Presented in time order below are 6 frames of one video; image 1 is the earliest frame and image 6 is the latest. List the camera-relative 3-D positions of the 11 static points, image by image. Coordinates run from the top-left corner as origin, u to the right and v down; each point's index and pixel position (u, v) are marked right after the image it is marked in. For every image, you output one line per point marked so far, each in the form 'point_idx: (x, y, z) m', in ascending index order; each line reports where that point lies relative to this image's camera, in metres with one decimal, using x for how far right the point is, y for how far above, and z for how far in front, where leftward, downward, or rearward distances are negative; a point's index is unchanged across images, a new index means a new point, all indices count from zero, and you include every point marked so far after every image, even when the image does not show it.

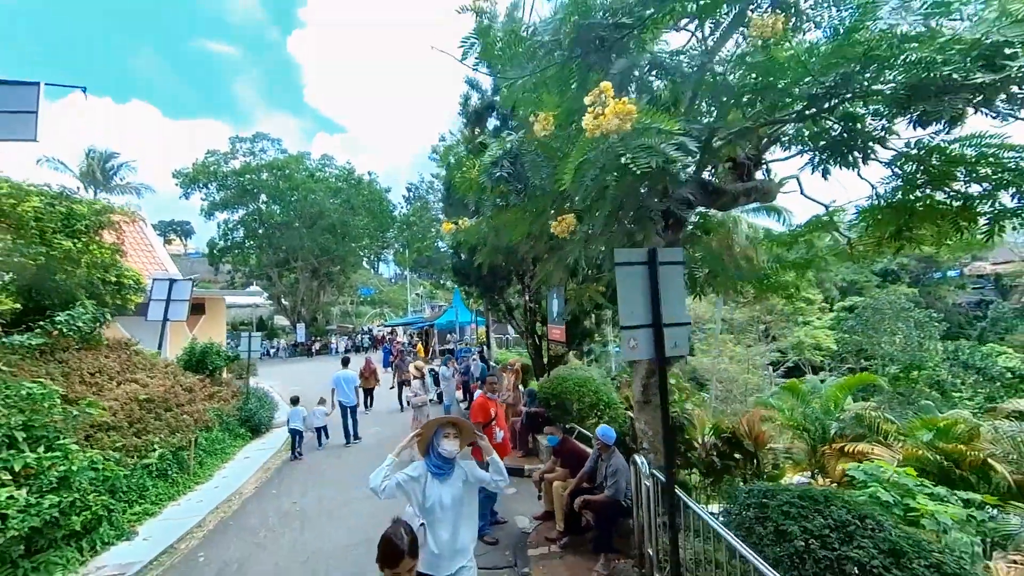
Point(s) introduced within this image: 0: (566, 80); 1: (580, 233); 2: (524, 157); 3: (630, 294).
0: (+0.6, +2.1, +4.2) m
1: (+0.7, +0.6, +4.2) m
2: (+0.1, +1.5, +4.7) m
3: (+0.9, -0.1, +3.1) m
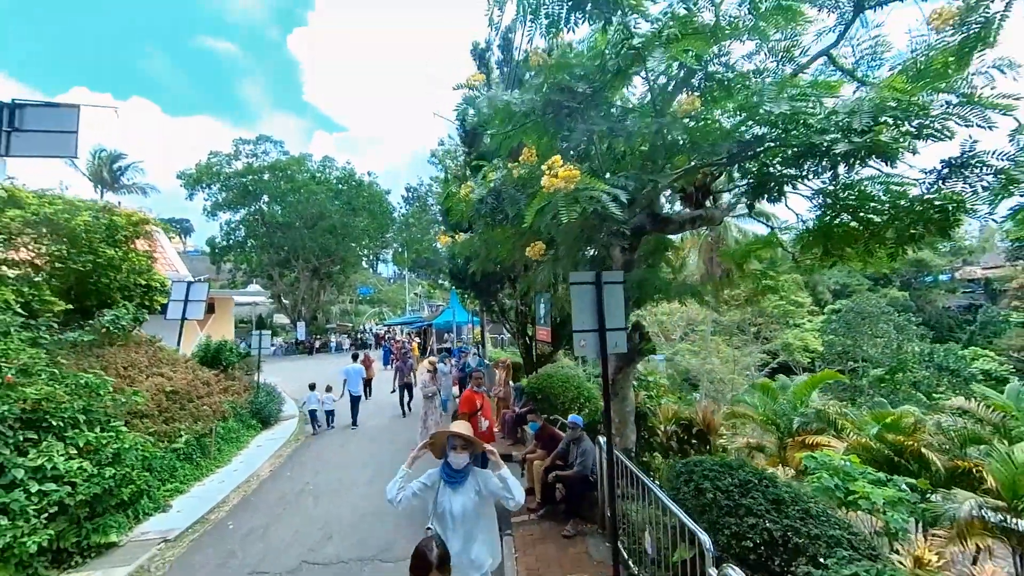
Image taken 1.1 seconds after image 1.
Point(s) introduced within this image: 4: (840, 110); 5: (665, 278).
0: (+0.4, +2.0, +5.1) m
1: (+0.5, +0.4, +5.2) m
2: (-0.1, +1.4, +5.6) m
3: (+0.7, -0.2, +4.1) m
4: (+3.6, +1.9, +4.5) m
5: (+2.4, +0.2, +6.3) m
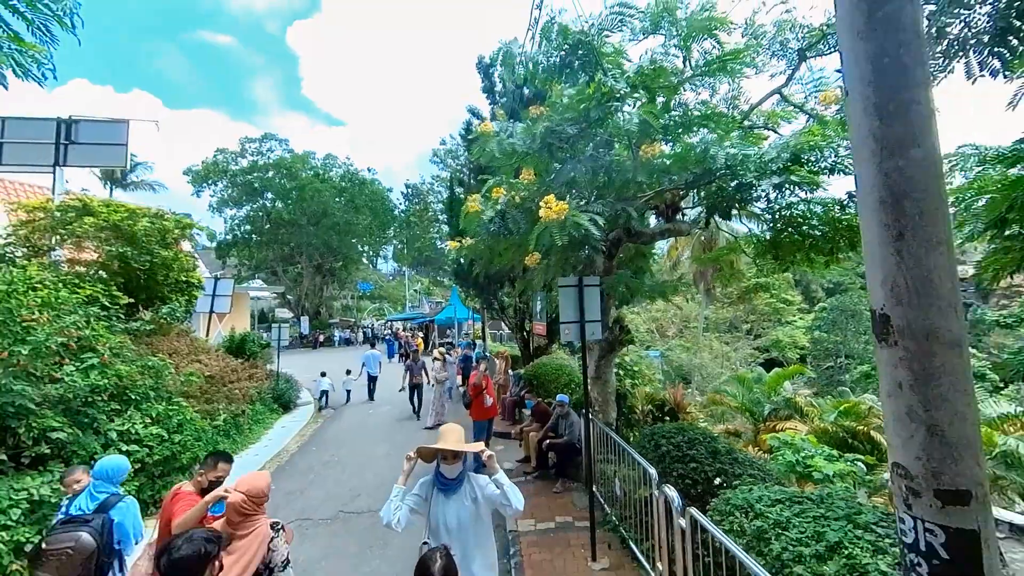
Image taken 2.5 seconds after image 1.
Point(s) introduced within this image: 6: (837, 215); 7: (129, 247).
0: (+0.4, +2.0, +6.3) m
1: (+0.5, +0.4, +6.4) m
2: (0.0, +1.4, +6.8) m
3: (+0.7, -0.2, +5.2) m
4: (+3.6, +1.9, +5.7) m
5: (+2.4, +0.2, +7.4) m
6: (+4.9, +1.1, +6.3) m
7: (-8.2, +0.9, +8.7) m
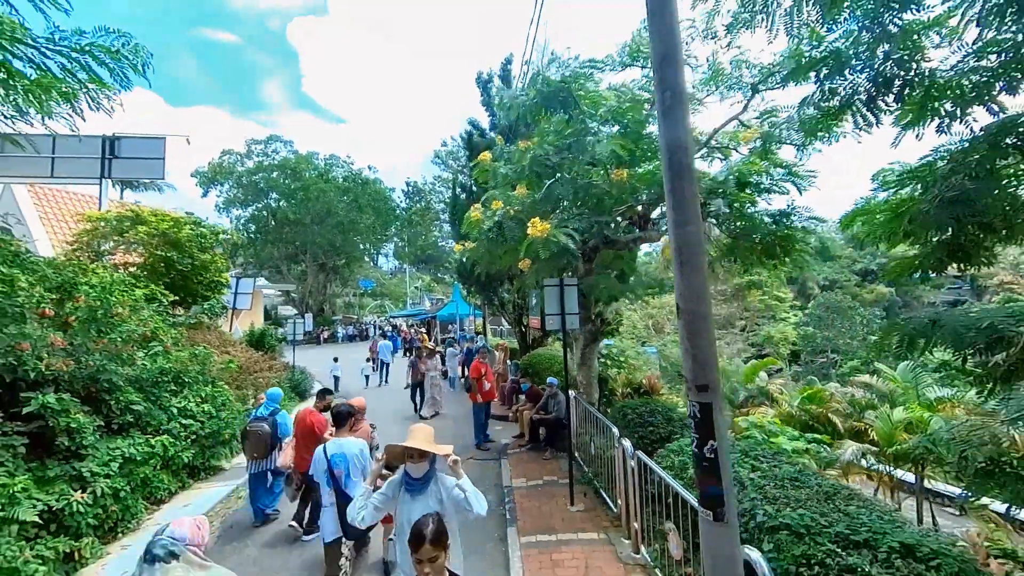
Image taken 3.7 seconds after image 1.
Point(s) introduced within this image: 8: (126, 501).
0: (+0.3, +2.0, +7.5) m
1: (+0.4, +0.4, +7.6) m
2: (-0.1, +1.4, +8.0) m
3: (+0.6, -0.2, +6.5) m
4: (+3.5, +1.9, +6.9) m
5: (+2.3, +0.2, +8.7) m
6: (+4.8, +1.2, +7.5) m
7: (-8.3, +0.9, +9.9) m
8: (-5.8, -3.2, +6.1) m
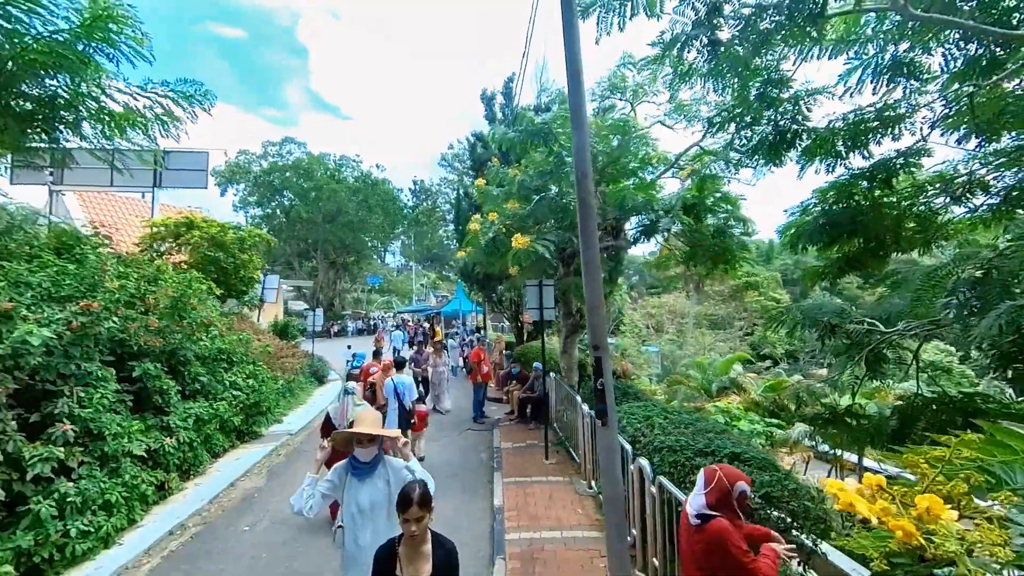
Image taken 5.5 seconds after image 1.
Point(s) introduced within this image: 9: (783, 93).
0: (+0.2, +2.0, +9.1) m
1: (+0.3, +0.5, +9.2) m
2: (-0.3, +1.4, +9.6) m
3: (+0.4, -0.2, +8.1) m
4: (+3.4, +1.9, +8.4) m
5: (+2.1, +0.2, +10.2) m
6: (+4.7, +1.1, +9.1) m
7: (-8.4, +1.1, +11.6) m
8: (-6.0, -3.1, +7.8) m
9: (+4.3, +3.1, +6.4) m
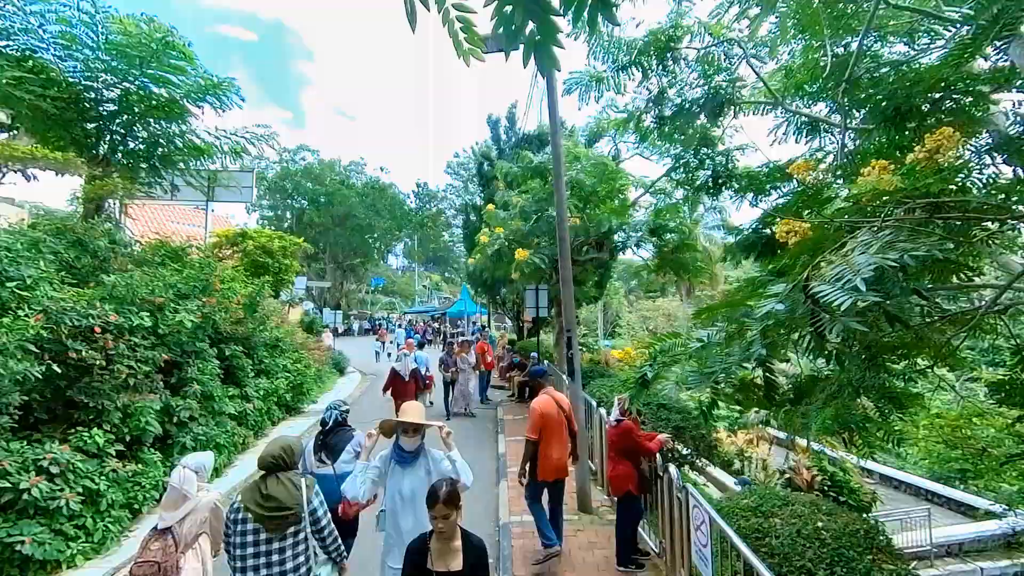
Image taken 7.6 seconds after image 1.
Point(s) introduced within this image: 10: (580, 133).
0: (+0.2, +1.9, +11.2) m
1: (+0.3, +0.4, +11.3) m
2: (-0.2, +1.3, +11.7) m
3: (+0.4, -0.3, +10.2) m
4: (+3.4, +1.8, +10.5) m
5: (+2.2, +0.1, +12.4) m
6: (+4.7, +1.0, +11.2) m
7: (-8.4, +1.0, +13.8) m
8: (-6.0, -3.1, +9.9) m
9: (+4.3, +3.0, +8.6) m
10: (+2.1, +4.9, +12.7) m
